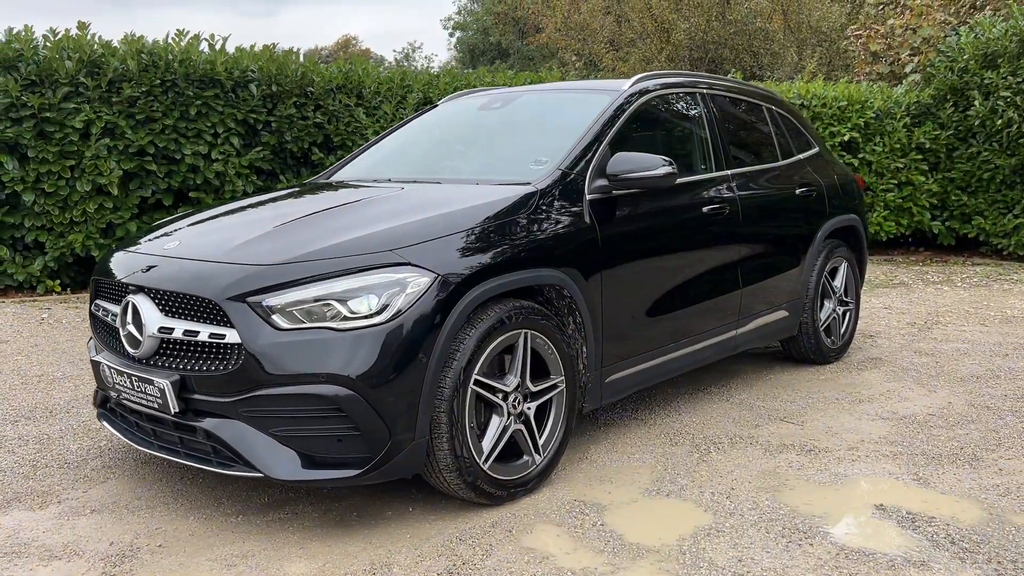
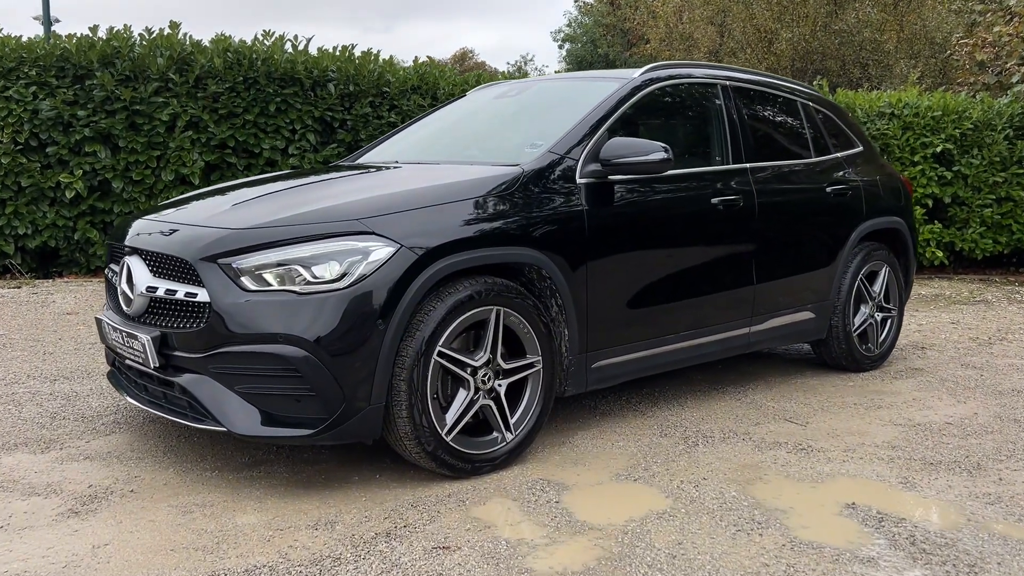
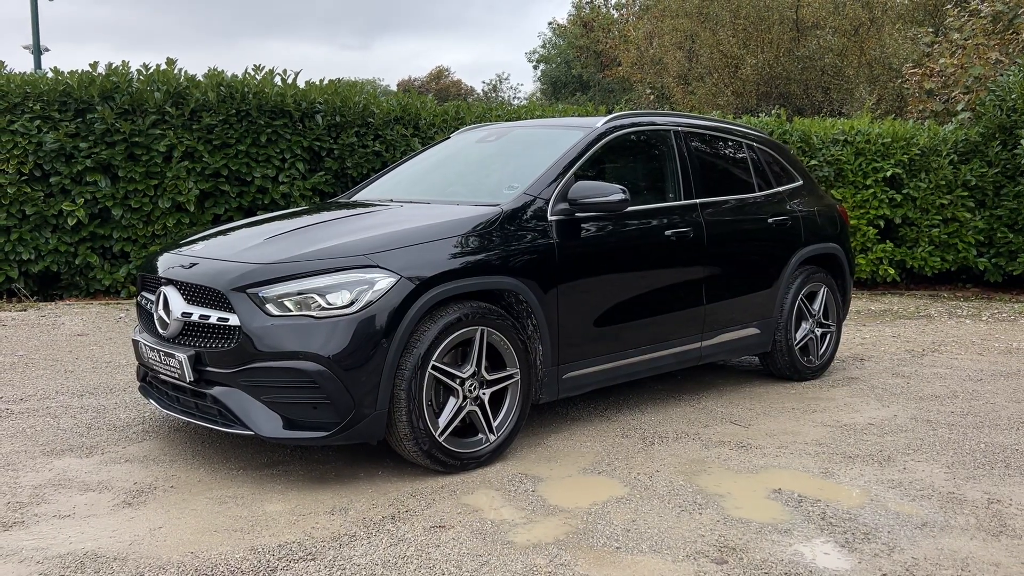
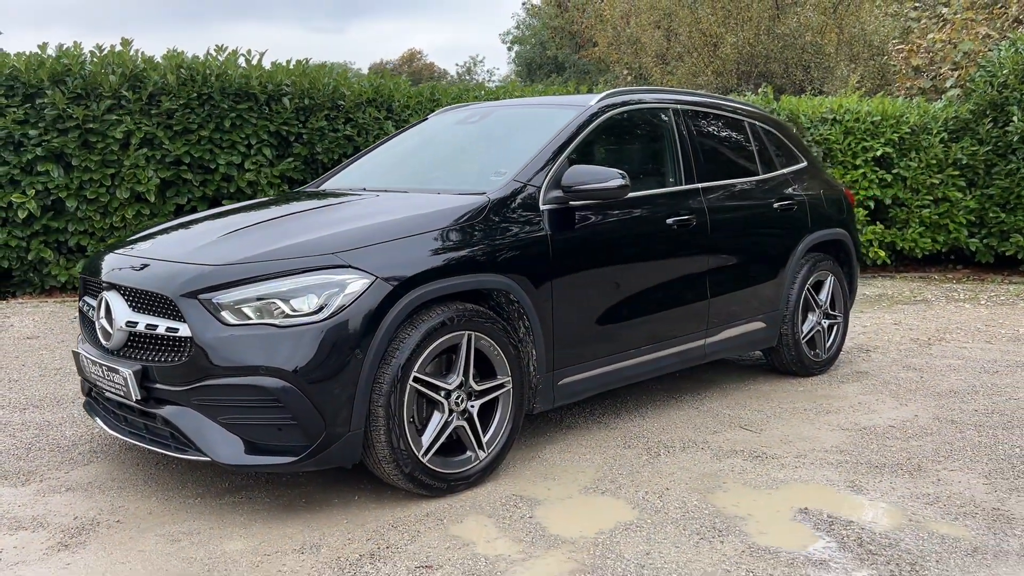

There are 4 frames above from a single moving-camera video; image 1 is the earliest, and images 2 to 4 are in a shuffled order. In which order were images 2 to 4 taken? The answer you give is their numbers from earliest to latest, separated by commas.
4, 3, 2
